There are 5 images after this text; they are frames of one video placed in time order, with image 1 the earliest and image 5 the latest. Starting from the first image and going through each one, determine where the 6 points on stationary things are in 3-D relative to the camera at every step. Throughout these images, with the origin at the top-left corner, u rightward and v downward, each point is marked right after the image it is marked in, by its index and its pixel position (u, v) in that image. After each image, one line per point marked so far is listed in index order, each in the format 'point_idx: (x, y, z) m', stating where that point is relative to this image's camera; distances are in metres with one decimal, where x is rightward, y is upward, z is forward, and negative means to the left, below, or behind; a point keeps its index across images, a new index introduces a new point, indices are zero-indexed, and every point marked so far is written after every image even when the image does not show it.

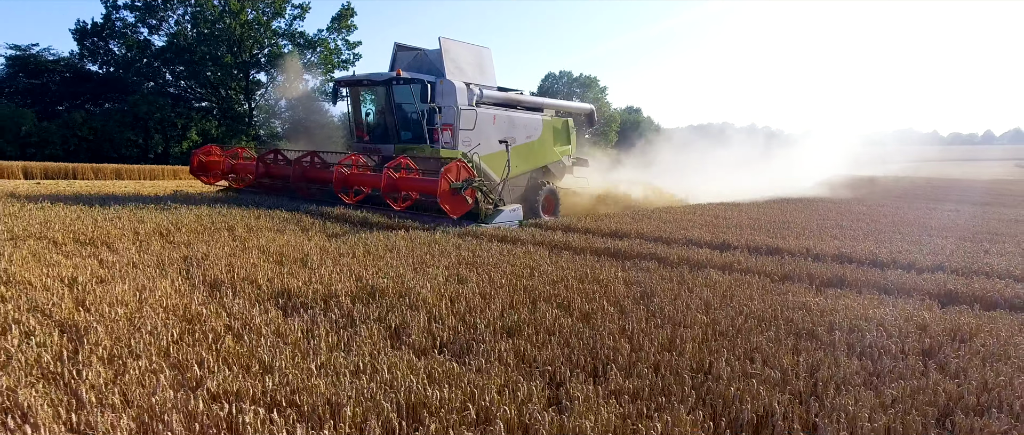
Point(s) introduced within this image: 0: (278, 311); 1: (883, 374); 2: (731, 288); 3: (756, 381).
0: (-1.4, -0.5, +3.1) m
1: (+1.7, -0.7, +2.7) m
2: (+1.6, -0.5, +4.4) m
3: (+1.1, -0.7, +2.5) m
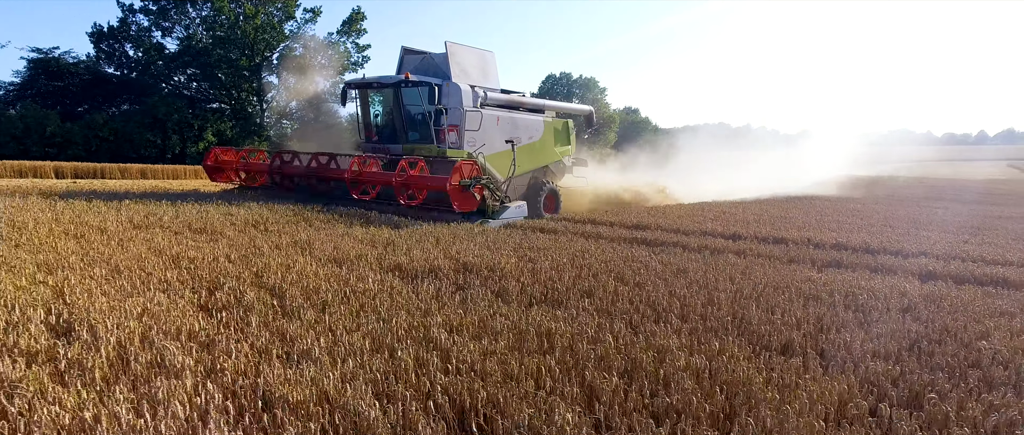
0: (-0.8, -0.4, +4.0) m
1: (+2.3, -0.7, +3.7) m
2: (+2.1, -0.5, +5.3) m
3: (+1.6, -0.6, +3.5) m
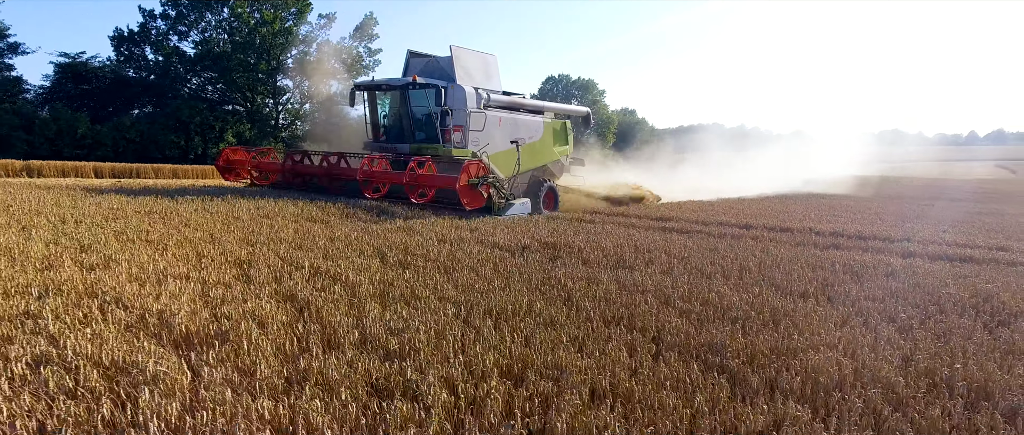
0: (-0.1, -0.3, +5.3) m
1: (+3.0, -0.5, +5.0) m
2: (+2.9, -0.3, +6.7) m
3: (+2.3, -0.5, +4.8) m
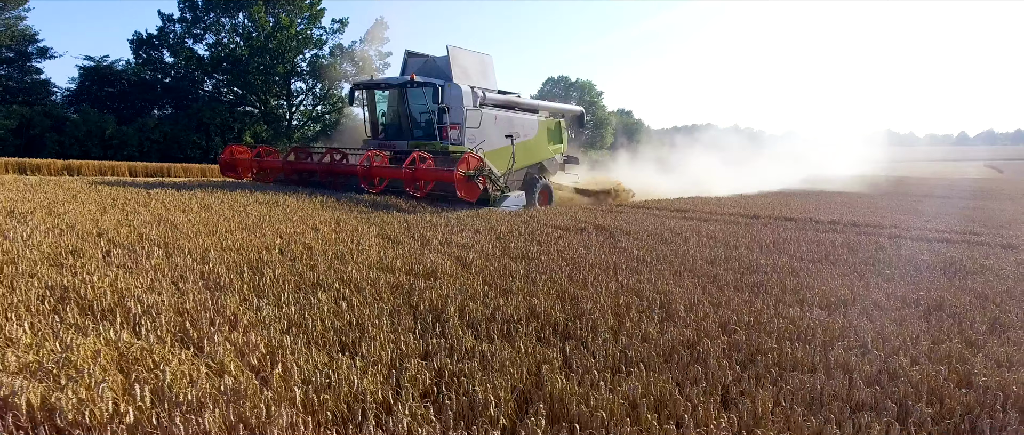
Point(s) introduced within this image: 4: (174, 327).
0: (+0.6, -0.2, +6.6) m
1: (+3.7, -0.4, +6.3) m
2: (+3.6, -0.2, +8.0) m
3: (+3.1, -0.4, +6.1) m
4: (-1.4, -0.4, +2.5) m
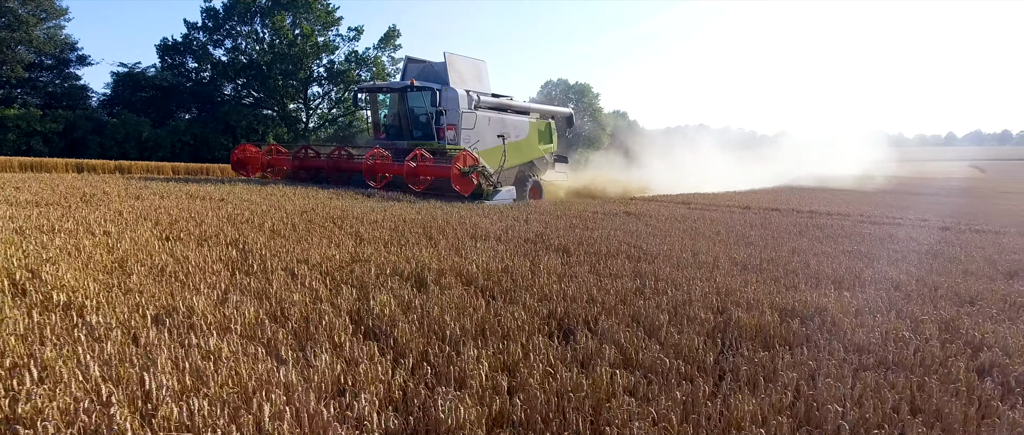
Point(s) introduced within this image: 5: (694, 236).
0: (+1.4, 0.0, +8.8) m
1: (+4.5, -0.2, +8.5) m
2: (+4.3, 0.0, +10.2) m
3: (+3.8, -0.2, +8.3) m
4: (-0.6, -0.3, +4.6) m
5: (+2.2, -0.2, +6.9) m
